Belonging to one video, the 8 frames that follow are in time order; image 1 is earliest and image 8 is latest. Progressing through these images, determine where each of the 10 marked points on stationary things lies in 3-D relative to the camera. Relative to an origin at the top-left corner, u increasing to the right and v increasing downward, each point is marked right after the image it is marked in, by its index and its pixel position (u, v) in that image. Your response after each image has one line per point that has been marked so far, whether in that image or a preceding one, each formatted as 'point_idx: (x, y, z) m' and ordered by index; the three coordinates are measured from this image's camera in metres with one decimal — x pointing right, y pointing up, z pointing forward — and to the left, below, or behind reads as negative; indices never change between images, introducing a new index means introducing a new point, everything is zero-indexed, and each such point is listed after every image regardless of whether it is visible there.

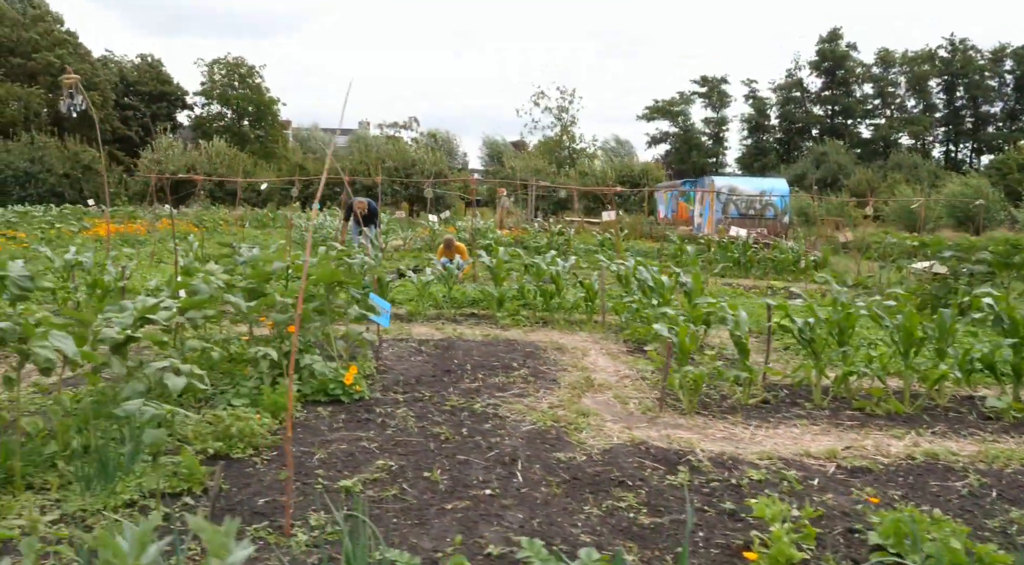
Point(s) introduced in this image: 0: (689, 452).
0: (+0.9, -0.8, +3.7) m
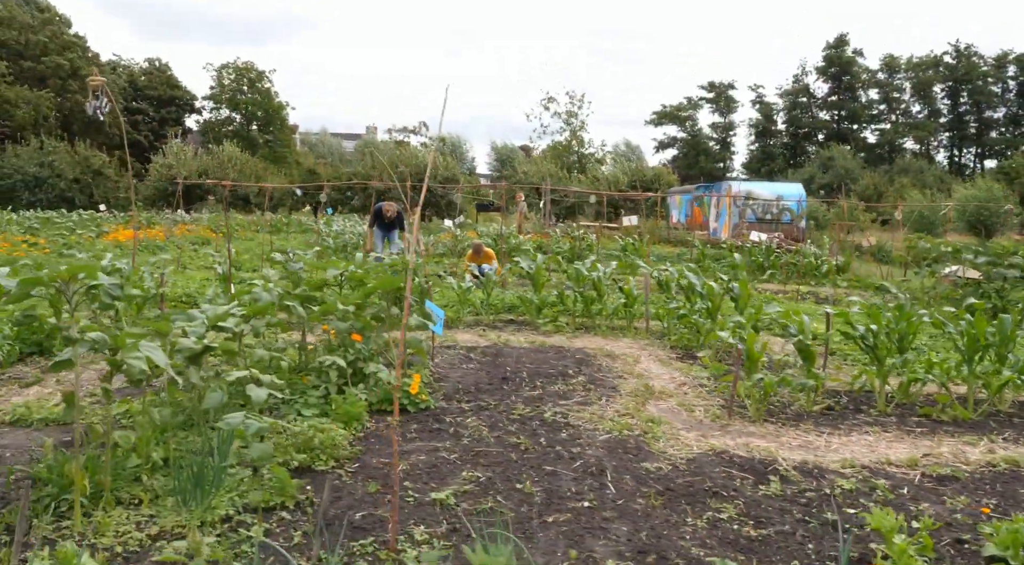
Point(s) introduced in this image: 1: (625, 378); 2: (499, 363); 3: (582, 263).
0: (+1.3, -0.9, +3.7) m
1: (+0.7, -0.7, +5.3) m
2: (-0.1, -0.6, +5.5) m
3: (+0.7, +0.2, +7.2) m
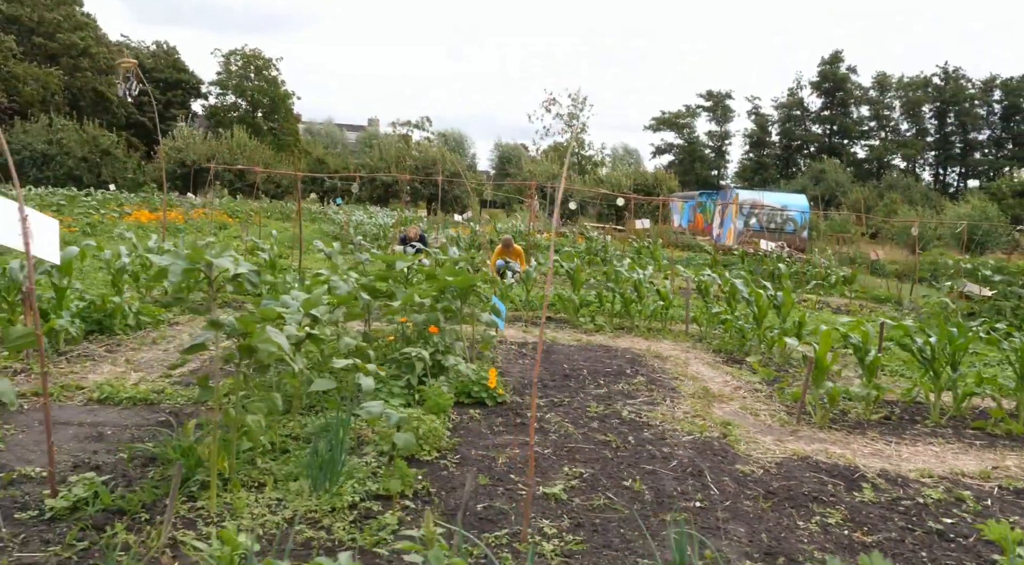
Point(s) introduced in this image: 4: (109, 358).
0: (+1.7, -0.9, +3.7) m
1: (+1.2, -0.7, +5.3) m
2: (+0.3, -0.6, +5.6) m
3: (+1.1, +0.2, +7.2) m
4: (-2.6, -0.5, +4.7) m
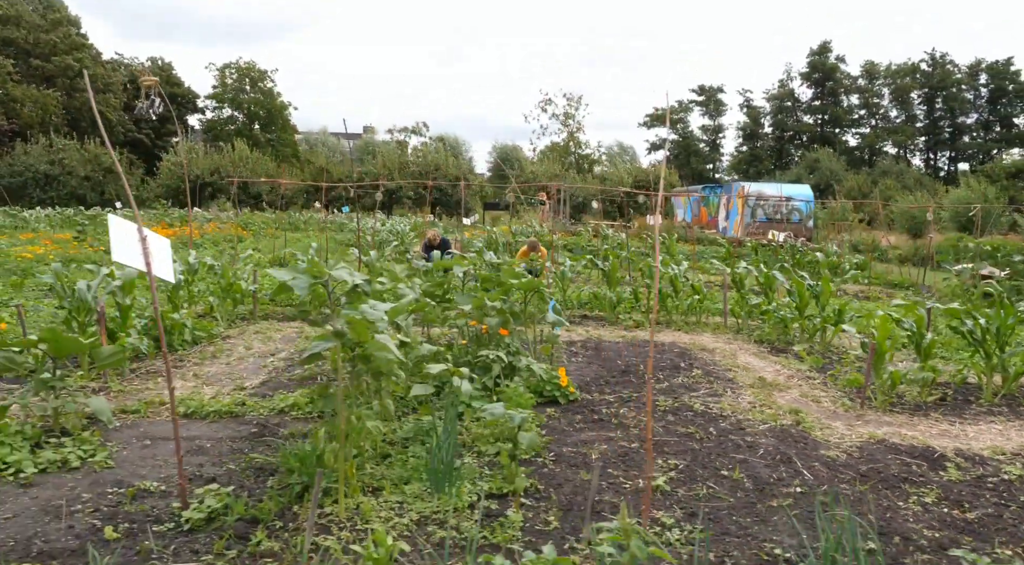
0: (+2.1, -0.9, +3.8) m
1: (+1.6, -0.6, +5.4) m
2: (+0.7, -0.6, +5.7) m
3: (+1.4, +0.2, +7.3) m
4: (-2.1, -0.6, +4.8) m
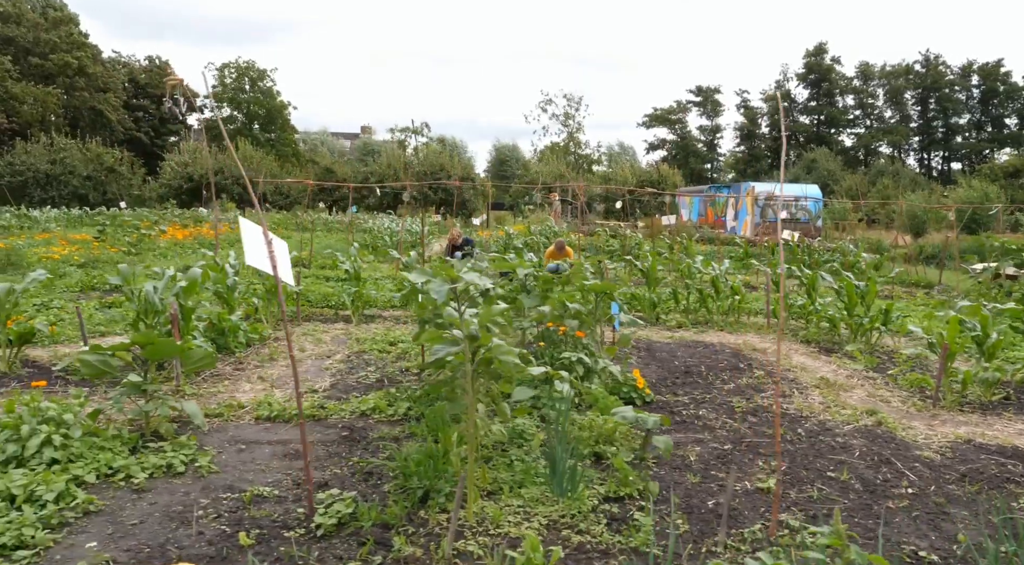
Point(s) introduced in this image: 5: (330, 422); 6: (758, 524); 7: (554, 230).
0: (+2.6, -0.9, +3.8) m
1: (+2.0, -0.6, +5.4) m
2: (+1.1, -0.6, +5.7) m
3: (+1.8, +0.2, +7.3) m
4: (-1.7, -0.6, +4.7) m
5: (-1.0, -0.7, +3.9) m
6: (+0.9, -0.9, +2.7) m
7: (+0.7, +1.0, +14.4) m
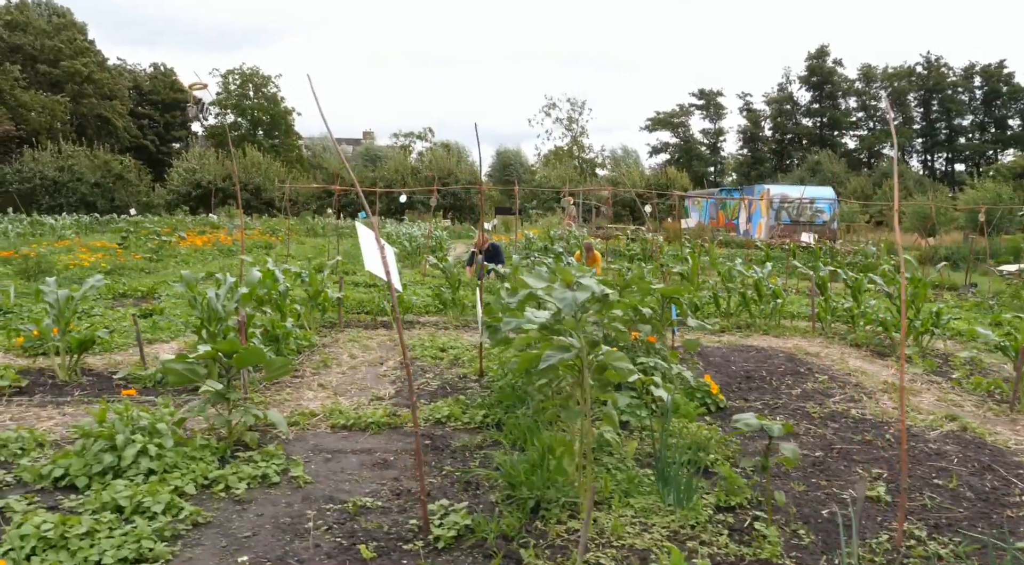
0: (+3.0, -0.9, +3.7) m
1: (+2.4, -0.7, +5.3) m
2: (+1.6, -0.6, +5.6) m
3: (+2.2, +0.2, +7.3) m
4: (-1.3, -0.6, +4.7) m
5: (-0.5, -0.8, +3.8) m
6: (+1.3, -0.9, +2.6) m
7: (+1.1, +0.9, +14.4) m
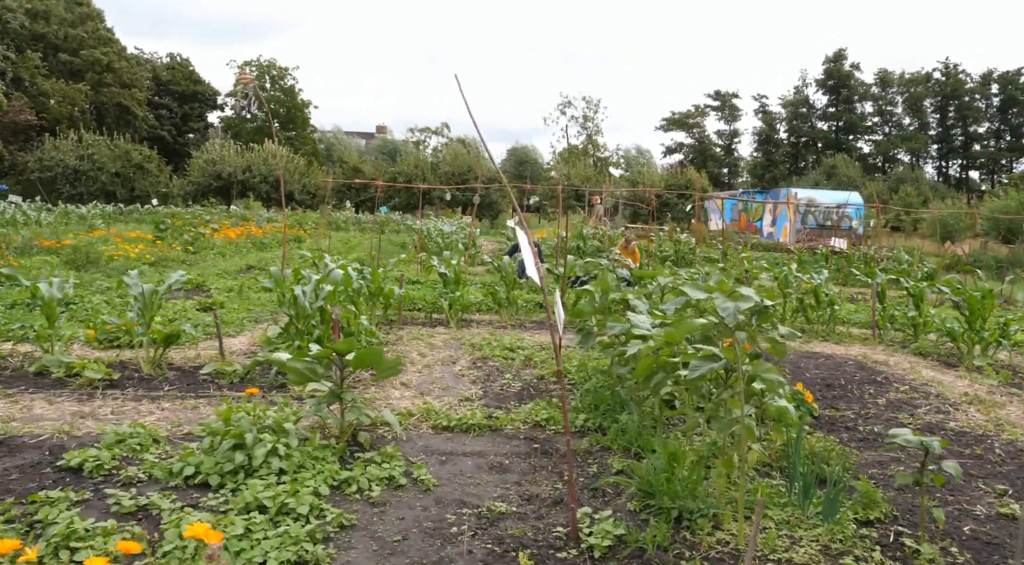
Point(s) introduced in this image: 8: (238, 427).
0: (+3.5, -0.9, +3.7) m
1: (+2.9, -0.7, +5.3) m
2: (+2.1, -0.6, +5.5) m
3: (+2.8, +0.1, +7.2) m
4: (-0.8, -0.6, +4.6) m
5: (0.0, -0.8, +3.8) m
6: (+1.8, -0.9, +2.6) m
7: (+1.7, +0.9, +14.3) m
8: (-1.1, -0.6, +2.9) m
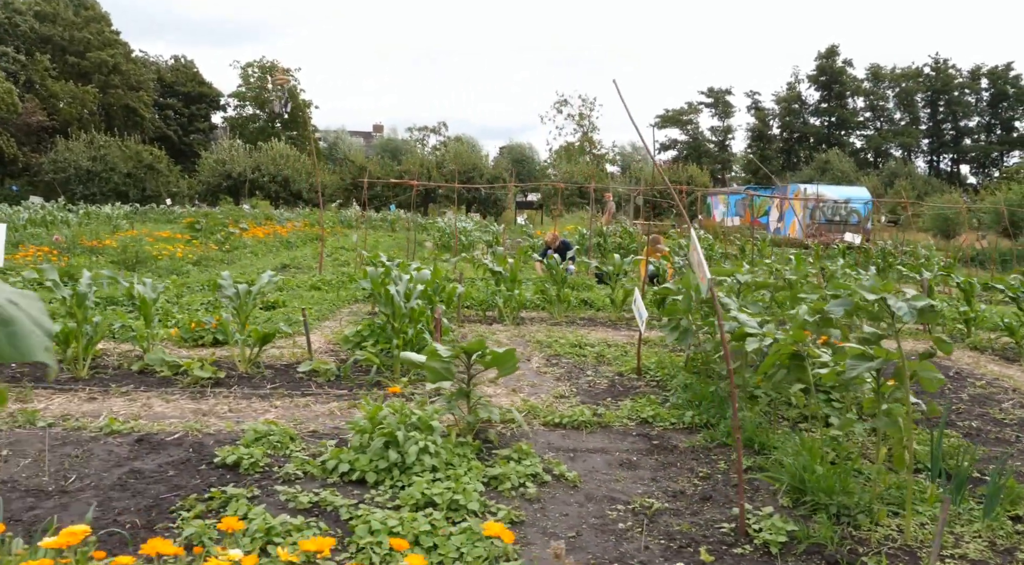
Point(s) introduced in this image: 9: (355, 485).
0: (+4.1, -0.9, +3.8) m
1: (+3.5, -0.7, +5.3) m
2: (+2.6, -0.6, +5.6) m
3: (+3.3, +0.2, +7.3) m
4: (-0.2, -0.6, +4.7) m
5: (+0.5, -0.7, +3.8) m
6: (+2.4, -0.9, +2.6) m
7: (+2.1, +1.0, +14.4) m
8: (-0.5, -0.6, +2.9) m
9: (-0.6, -0.8, +2.8) m
